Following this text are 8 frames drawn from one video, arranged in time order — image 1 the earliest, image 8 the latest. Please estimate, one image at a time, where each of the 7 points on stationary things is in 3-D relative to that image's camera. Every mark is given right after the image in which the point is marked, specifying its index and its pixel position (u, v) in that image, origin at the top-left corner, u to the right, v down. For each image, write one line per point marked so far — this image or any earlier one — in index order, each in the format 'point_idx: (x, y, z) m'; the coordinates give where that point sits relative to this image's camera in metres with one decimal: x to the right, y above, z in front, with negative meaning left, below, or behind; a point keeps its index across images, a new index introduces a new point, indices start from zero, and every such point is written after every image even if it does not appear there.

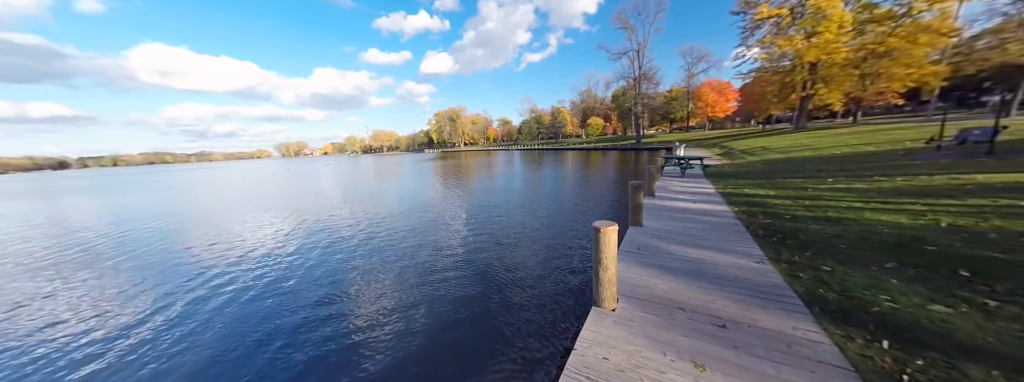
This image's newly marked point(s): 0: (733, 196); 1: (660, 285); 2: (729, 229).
0: (+6.9, -0.2, +8.2) m
1: (+1.7, -1.1, +3.1) m
2: (+4.2, -0.7, +5.1) m
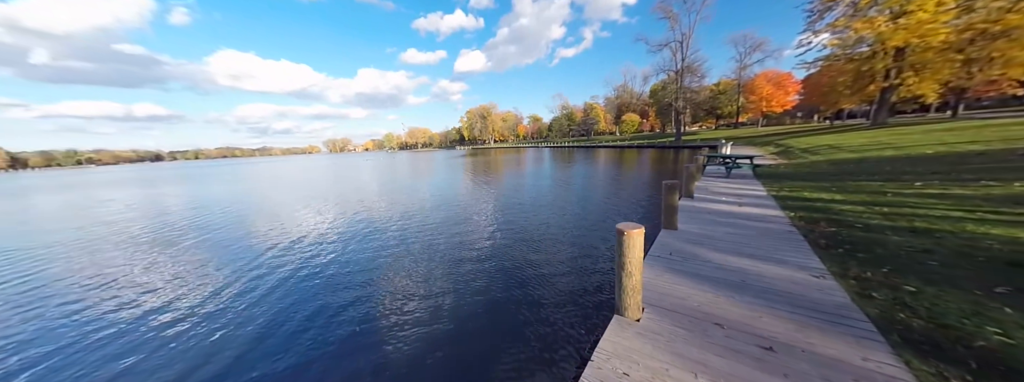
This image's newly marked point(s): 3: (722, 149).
0: (+7.7, -0.3, +7.3) m
1: (+1.9, -1.1, +2.8) m
2: (+4.6, -0.8, +4.5) m
3: (+14.5, +2.9, +18.1) m
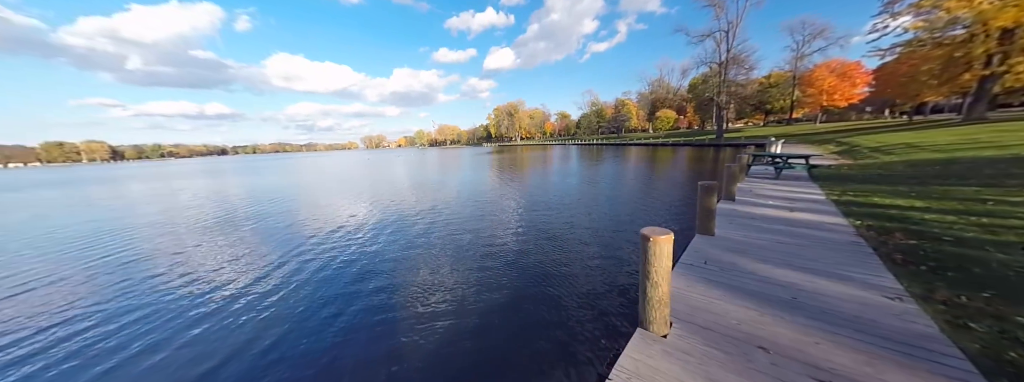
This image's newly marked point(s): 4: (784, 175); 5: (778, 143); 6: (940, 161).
0: (+8.3, -0.4, +6.4) m
1: (+2.1, -1.1, +2.5) m
2: (+5.0, -0.9, +4.0) m
3: (+16.2, +2.7, +16.4) m
4: (+12.0, +0.7, +11.6) m
5: (+16.0, +2.9, +15.8) m
6: (+17.3, +1.2, +10.7) m
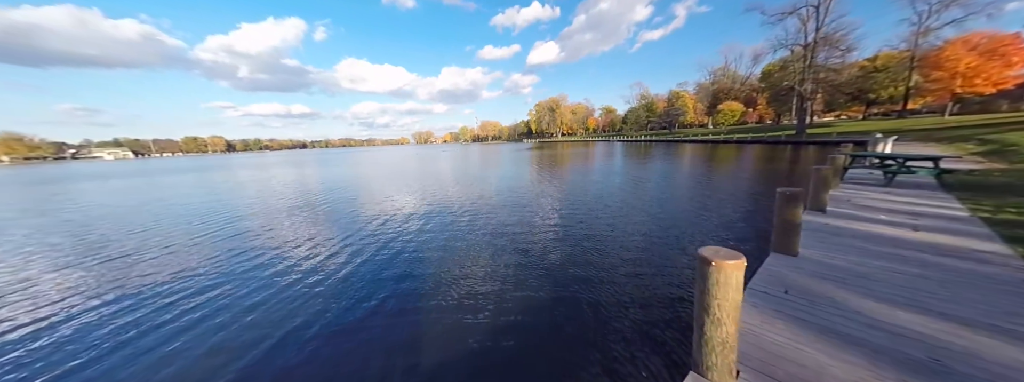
0: (+8.9, -0.6, +4.8) m
1: (+2.2, -1.2, +1.9) m
2: (+5.3, -1.0, +2.9) m
3: (+18.4, +2.3, +13.5) m
4: (+13.5, +0.4, +9.3) m
5: (+18.1, +2.5, +12.8) m
6: (+18.6, +0.6, +7.6) m
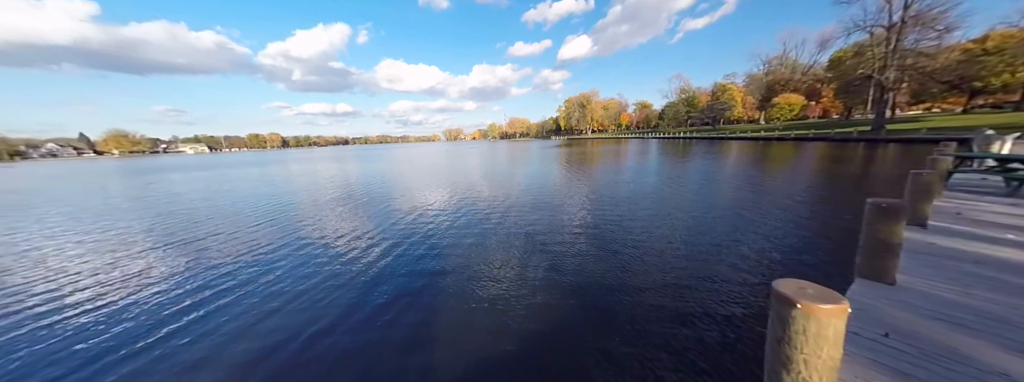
0: (+9.3, -0.8, +3.6) m
1: (+2.3, -1.3, +1.4) m
2: (+5.5, -1.2, +2.1) m
3: (+19.7, +1.9, +11.2) m
4: (+14.3, +0.1, +7.6) m
5: (+19.3, +2.1, +10.6) m
6: (+19.2, +0.2, +5.4) m
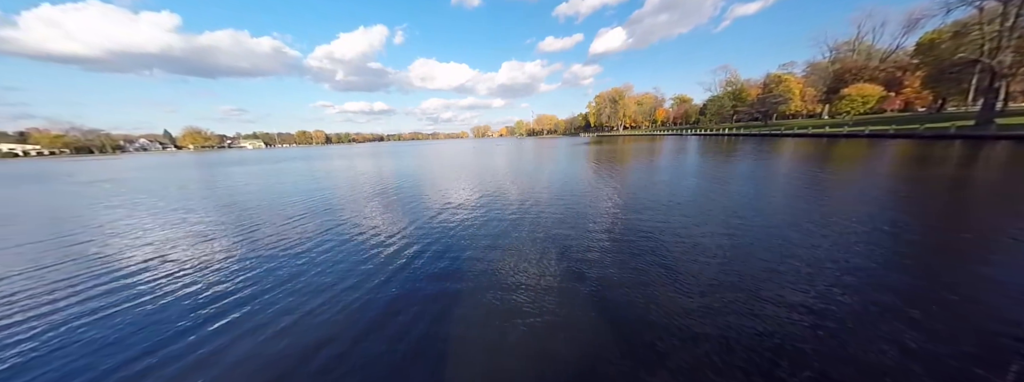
0: (+9.5, -1.0, +2.5) m
1: (+2.3, -1.3, +1.0) m
2: (+5.6, -1.3, +1.3) m
3: (+20.7, +1.5, +9.0) m
4: (+14.9, -0.2, +6.0) m
5: (+20.3, +1.7, +8.4) m
6: (+19.6, -0.2, +3.3) m
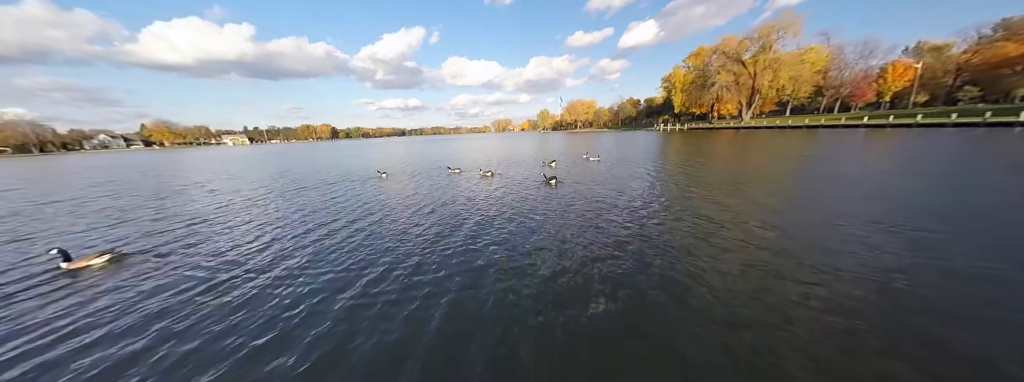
0: (+9.1, -1.0, +2.1) m
1: (+1.8, -1.1, +1.3) m
2: (+5.1, -1.1, +1.3) m
3: (+21.0, +1.2, +7.4) m
4: (+14.9, -0.3, +5.0) m
5: (+20.5, +1.4, +6.9) m
6: (+19.2, -0.5, +1.9) m
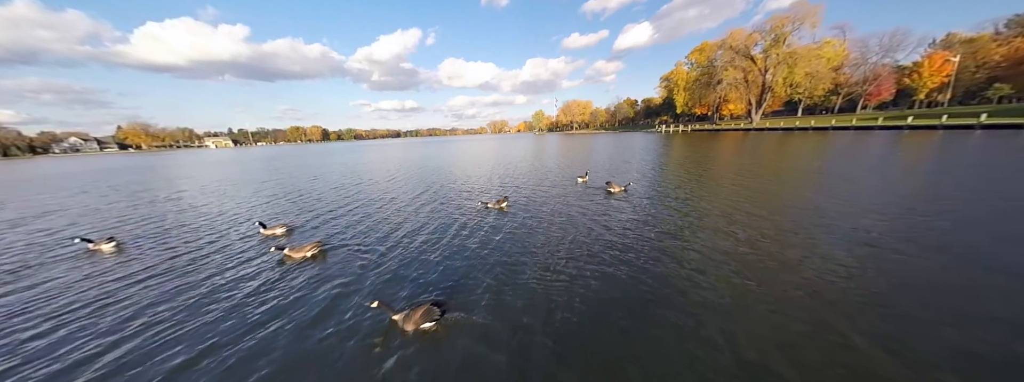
0: (+9.0, -1.1, +1.9) m
1: (+1.7, -1.2, +1.0) m
2: (+5.0, -1.2, +1.1) m
3: (+20.8, +1.2, +7.4) m
4: (+14.7, -0.4, +4.9) m
5: (+20.3, +1.4, +6.8) m
6: (+19.1, -0.5, +1.8) m
